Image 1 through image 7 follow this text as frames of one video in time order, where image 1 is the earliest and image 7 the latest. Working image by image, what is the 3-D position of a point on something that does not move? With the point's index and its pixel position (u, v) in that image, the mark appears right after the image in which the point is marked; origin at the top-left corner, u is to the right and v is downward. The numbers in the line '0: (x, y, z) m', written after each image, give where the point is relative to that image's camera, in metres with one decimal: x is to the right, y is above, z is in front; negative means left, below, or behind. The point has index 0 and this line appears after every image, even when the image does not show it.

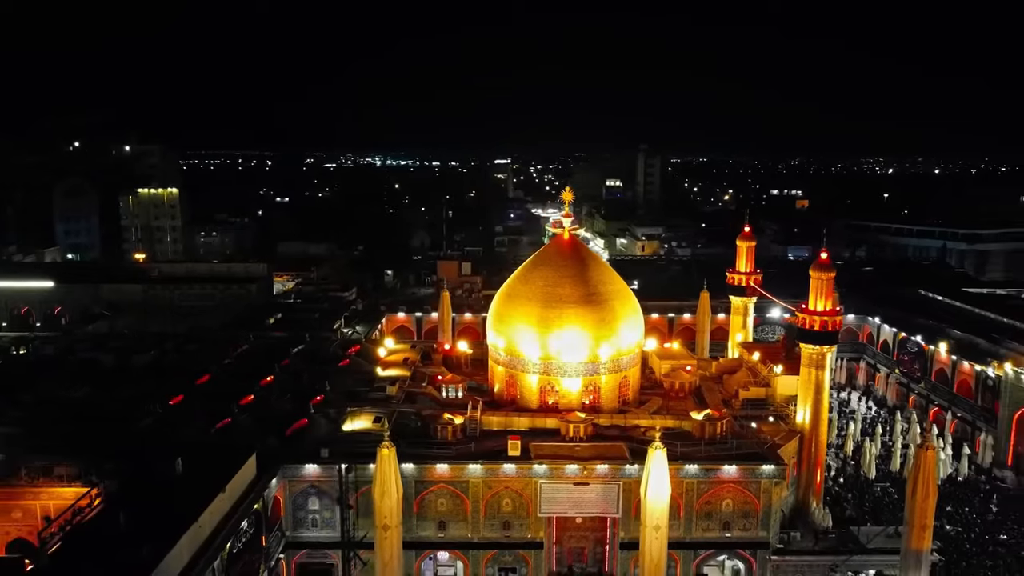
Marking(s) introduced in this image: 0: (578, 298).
0: (+1.6, -0.2, +19.0) m
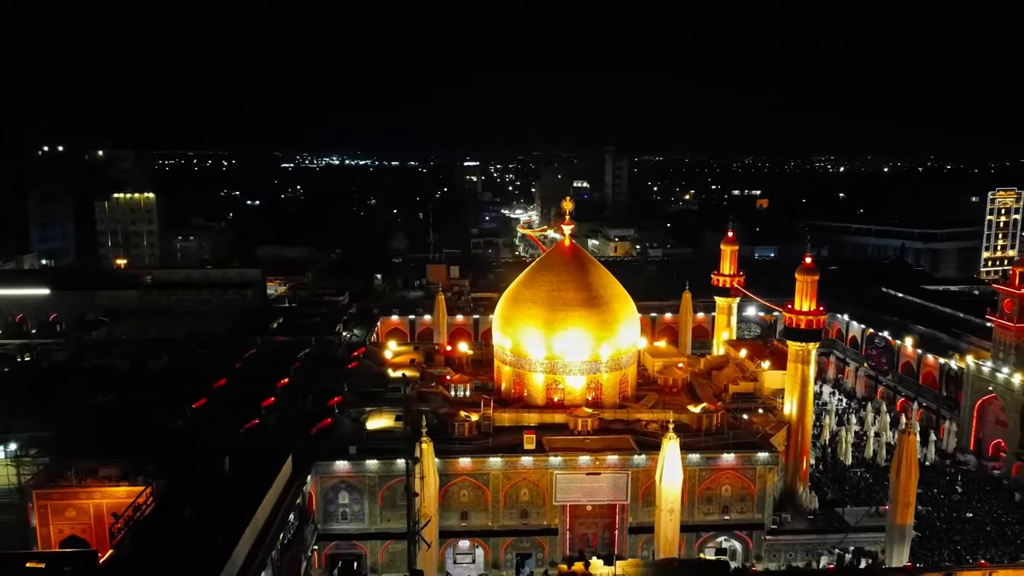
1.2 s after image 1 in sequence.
0: (+1.8, -0.3, +20.2) m
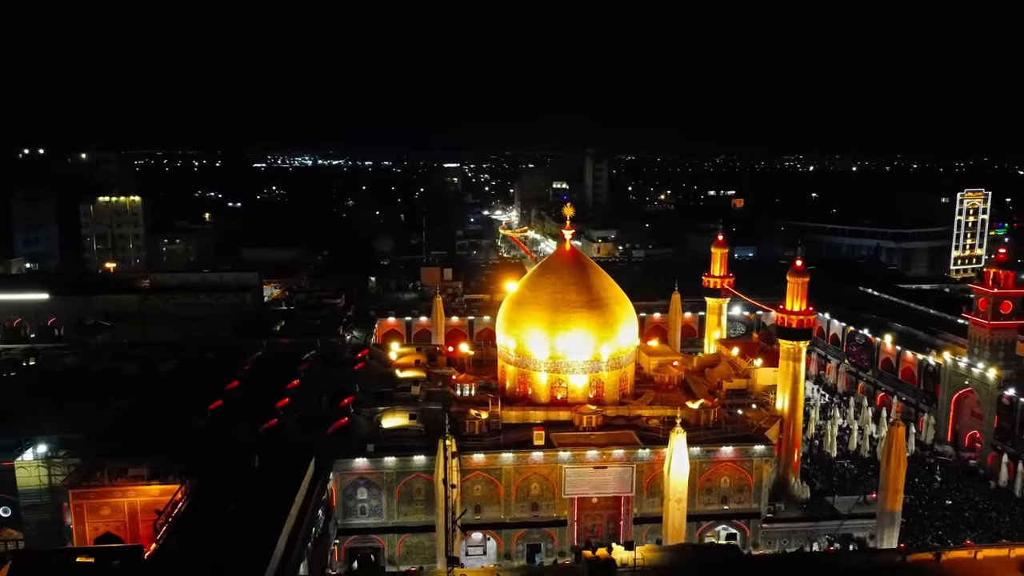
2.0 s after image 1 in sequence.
0: (+1.9, -0.4, +21.1) m
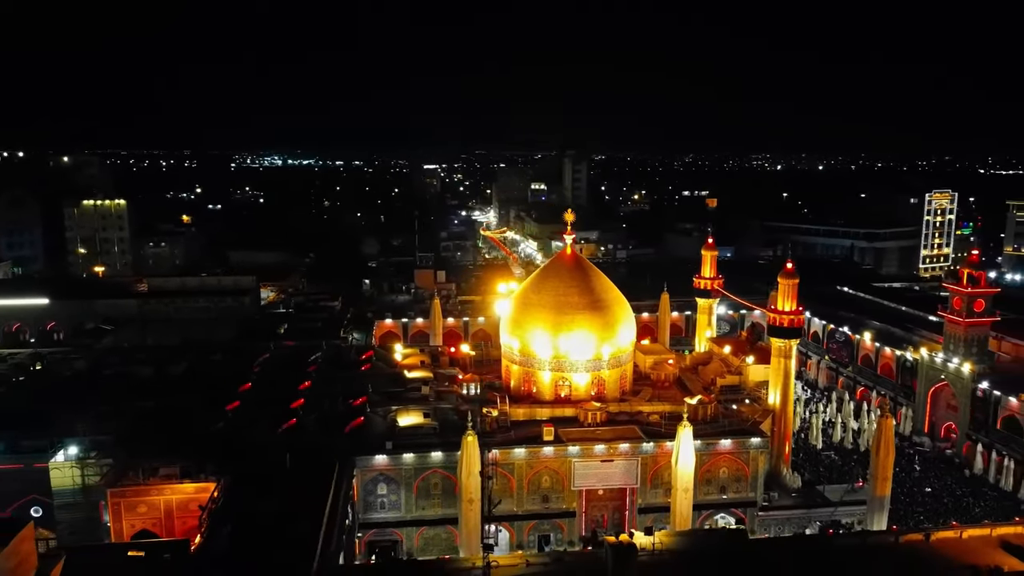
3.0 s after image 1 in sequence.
0: (+2.1, -0.5, +22.1) m
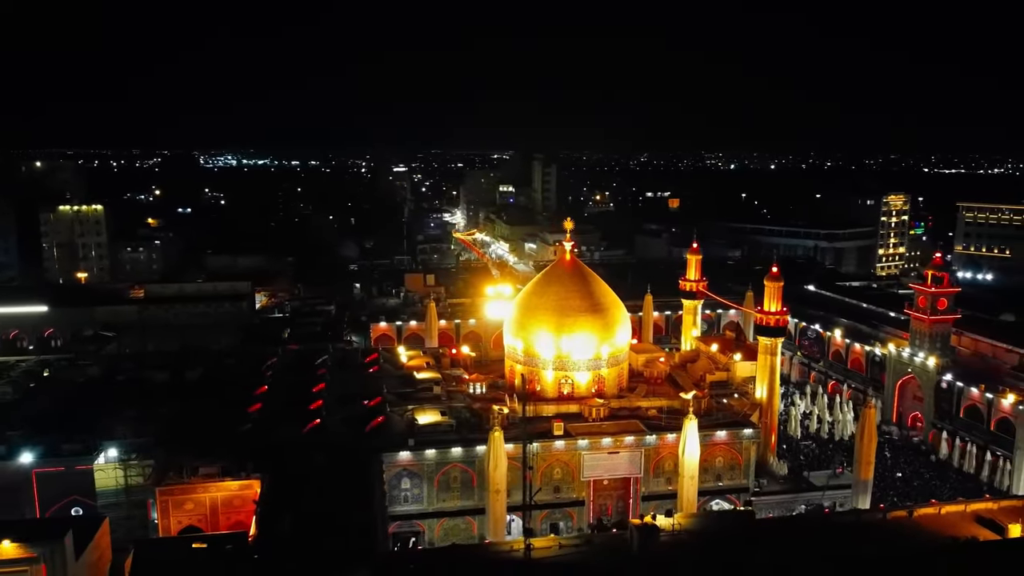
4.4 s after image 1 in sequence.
0: (+2.2, -0.6, +23.5) m
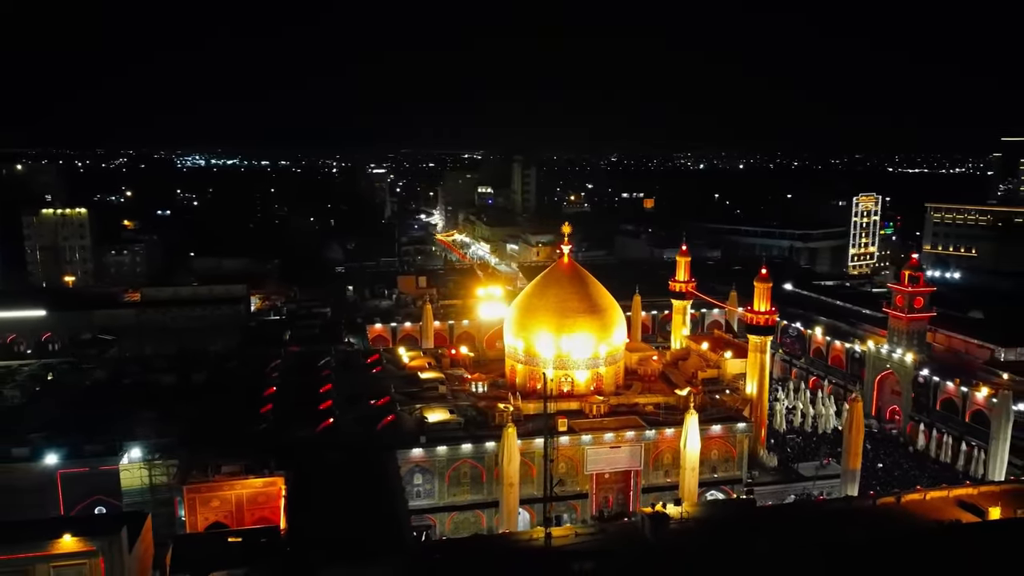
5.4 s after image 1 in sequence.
0: (+2.2, -0.6, +24.5) m
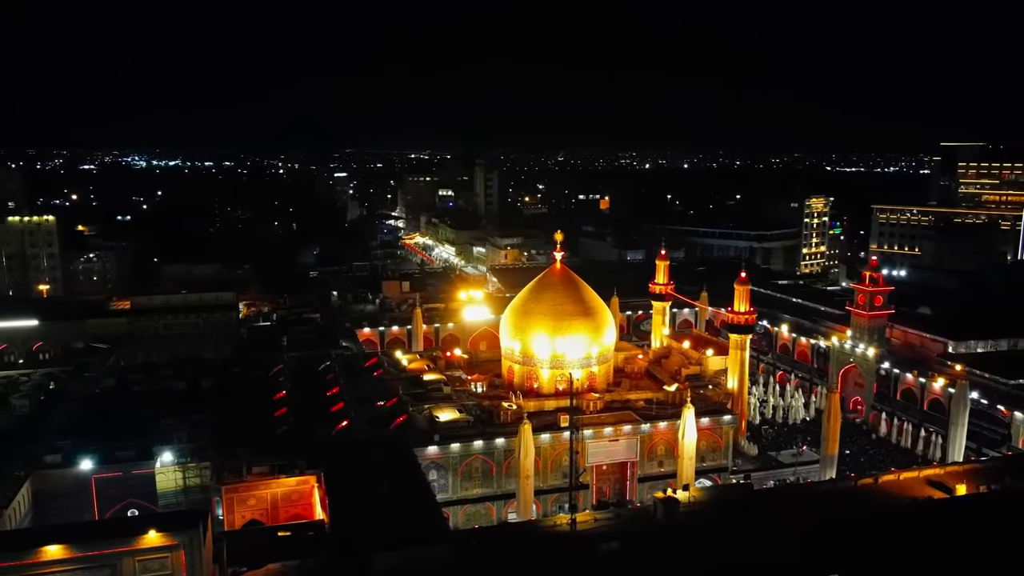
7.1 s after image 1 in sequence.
0: (+2.2, -0.8, +26.0) m
